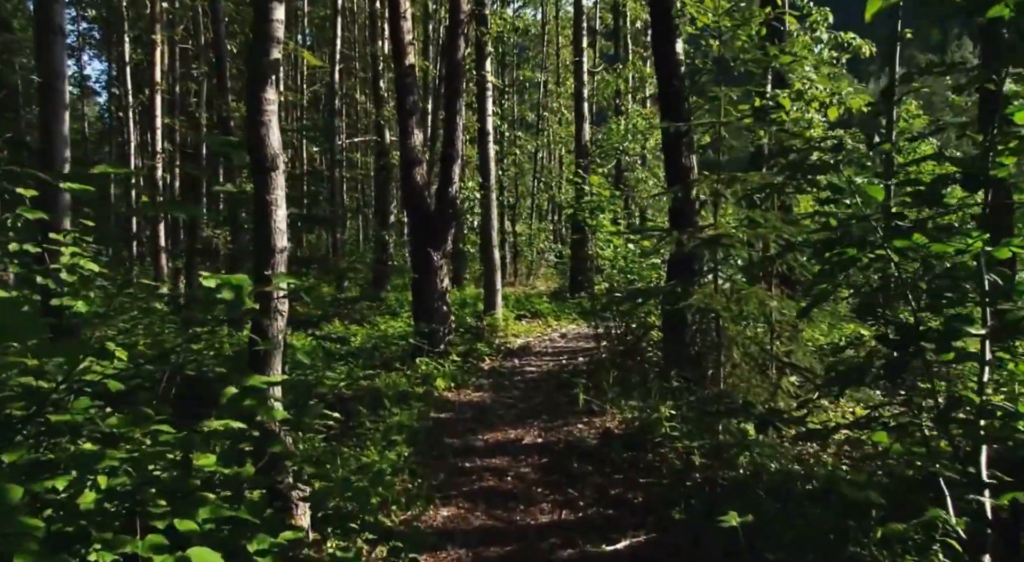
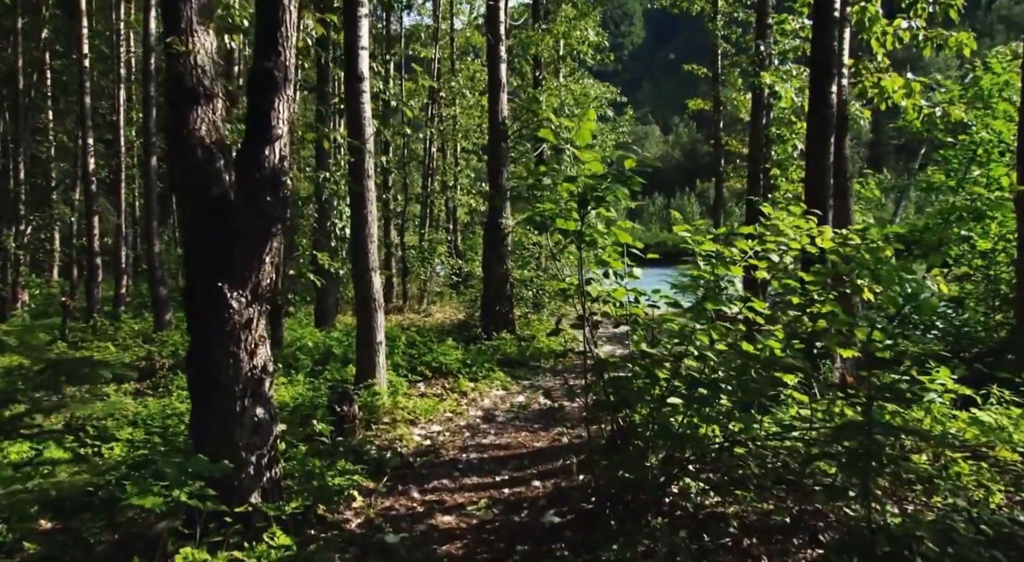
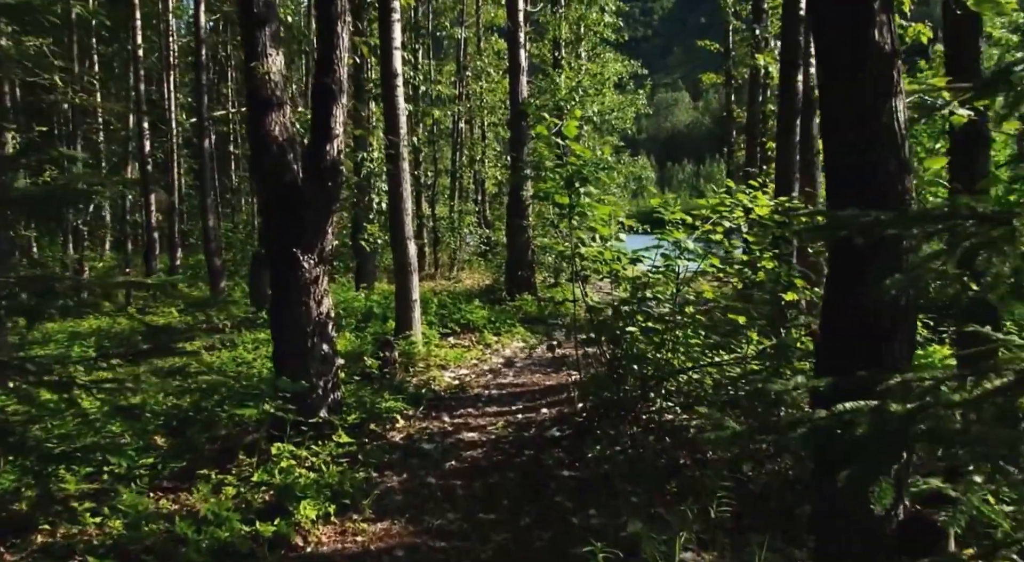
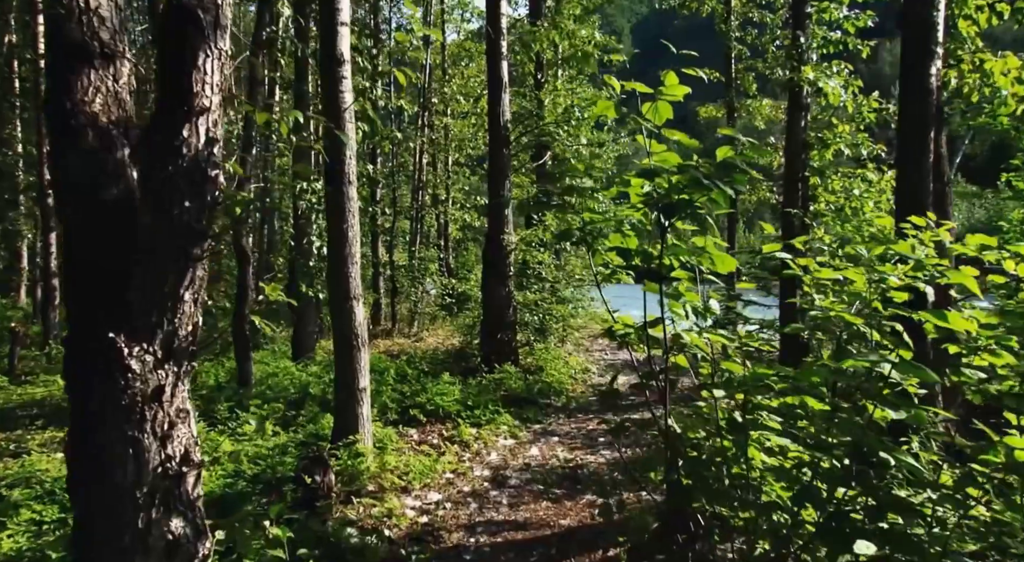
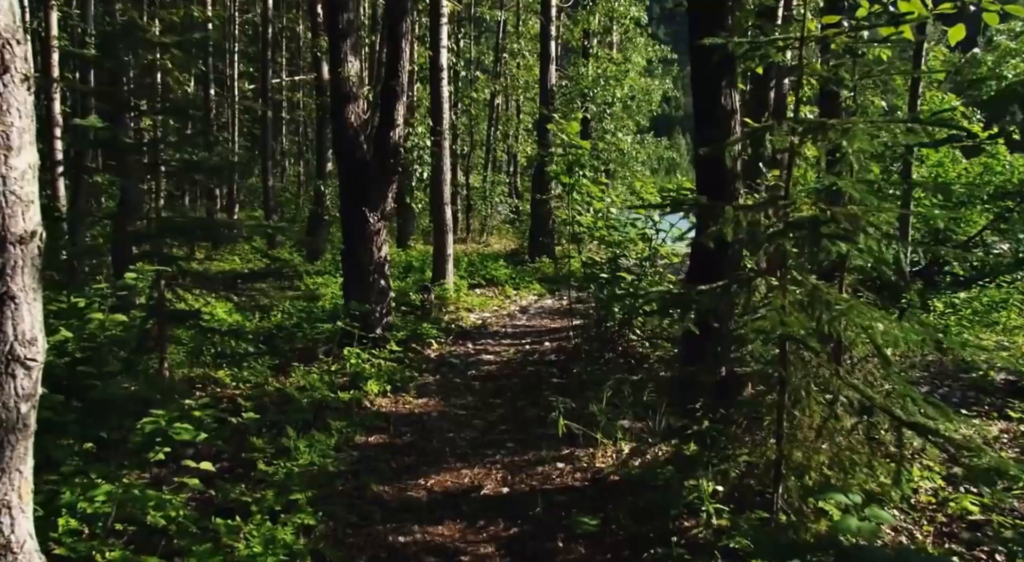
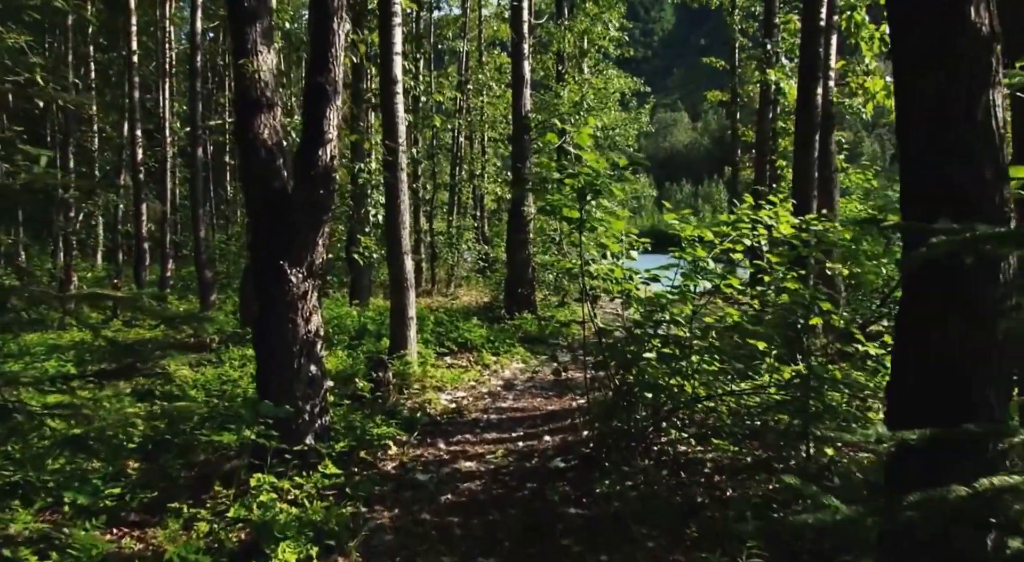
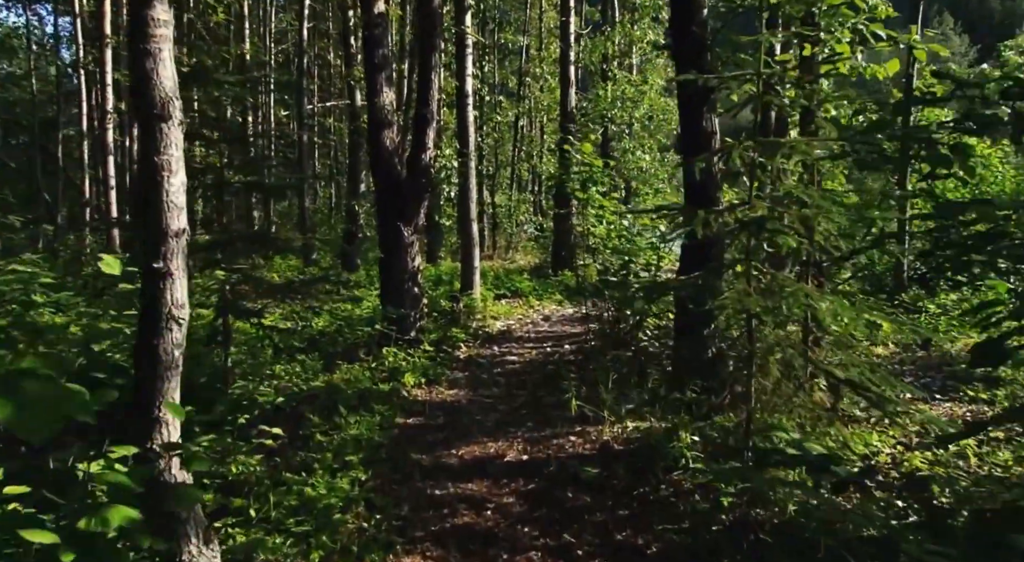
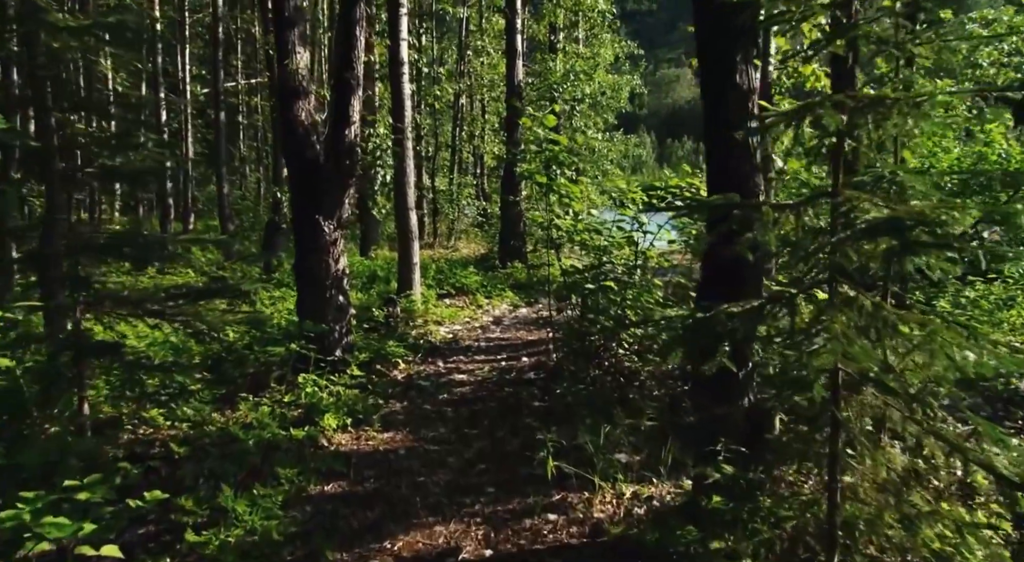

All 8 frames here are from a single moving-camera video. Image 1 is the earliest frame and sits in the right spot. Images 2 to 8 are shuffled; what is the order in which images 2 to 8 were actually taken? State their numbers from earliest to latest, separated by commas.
7, 5, 8, 3, 6, 2, 4
